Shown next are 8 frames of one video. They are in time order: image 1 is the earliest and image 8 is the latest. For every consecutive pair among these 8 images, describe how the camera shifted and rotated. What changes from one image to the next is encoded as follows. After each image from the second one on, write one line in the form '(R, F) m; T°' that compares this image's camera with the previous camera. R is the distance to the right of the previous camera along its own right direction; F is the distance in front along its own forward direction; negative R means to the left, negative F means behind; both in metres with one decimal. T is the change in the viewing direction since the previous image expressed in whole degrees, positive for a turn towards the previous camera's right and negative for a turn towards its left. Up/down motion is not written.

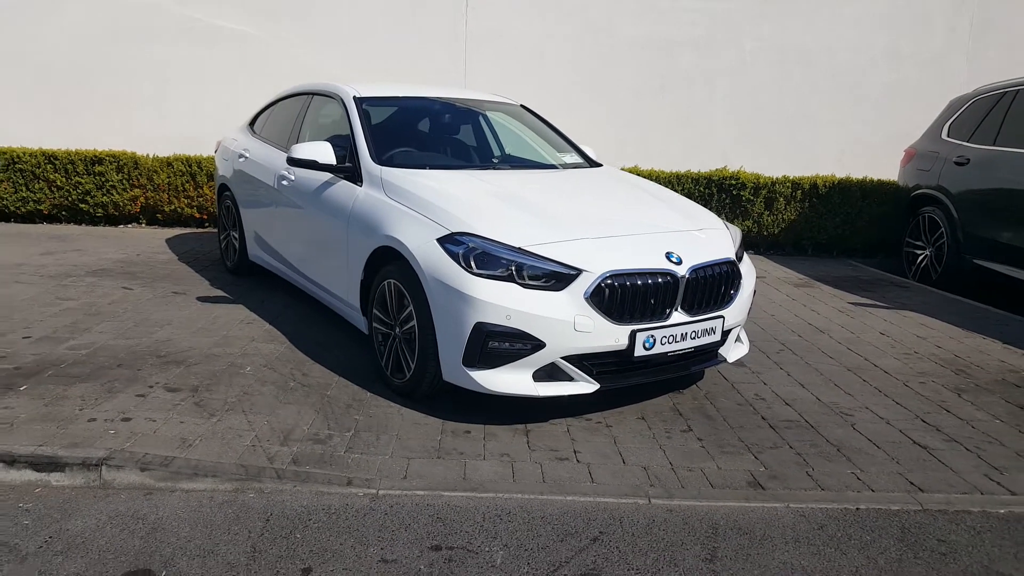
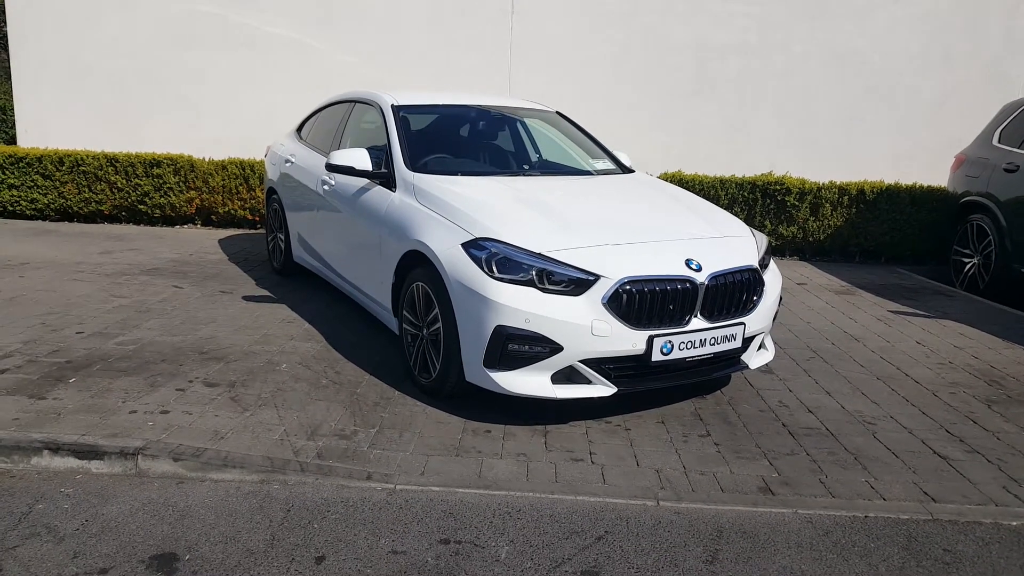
(+0.2, -0.1) m; -4°
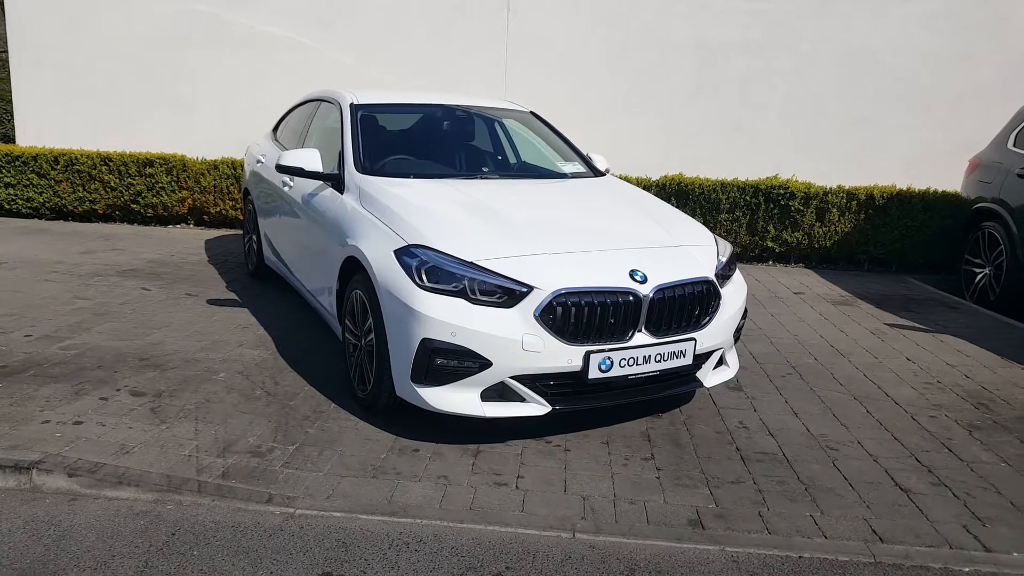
(+0.5, +0.2) m; -3°
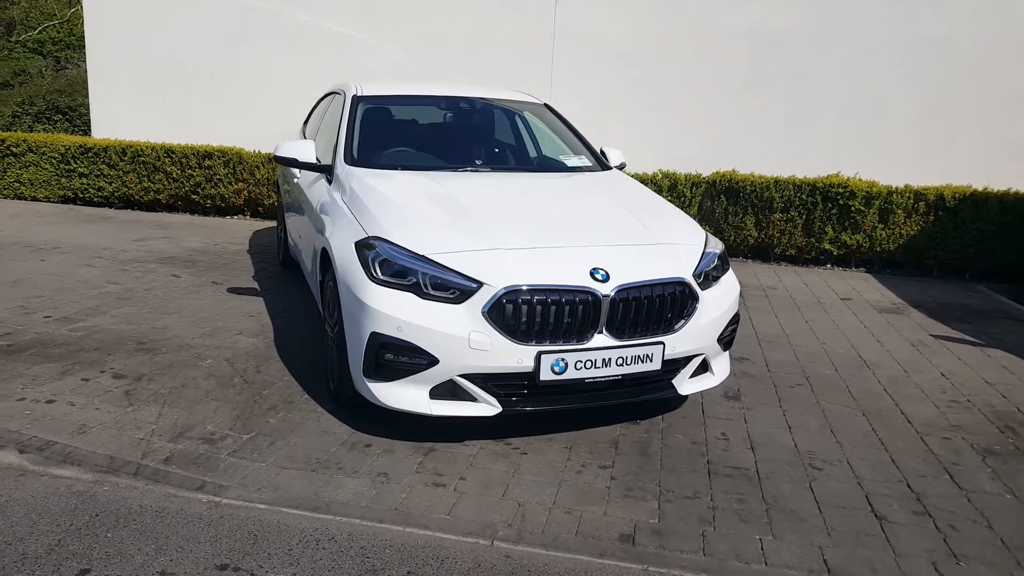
(+0.6, +0.2) m; -7°
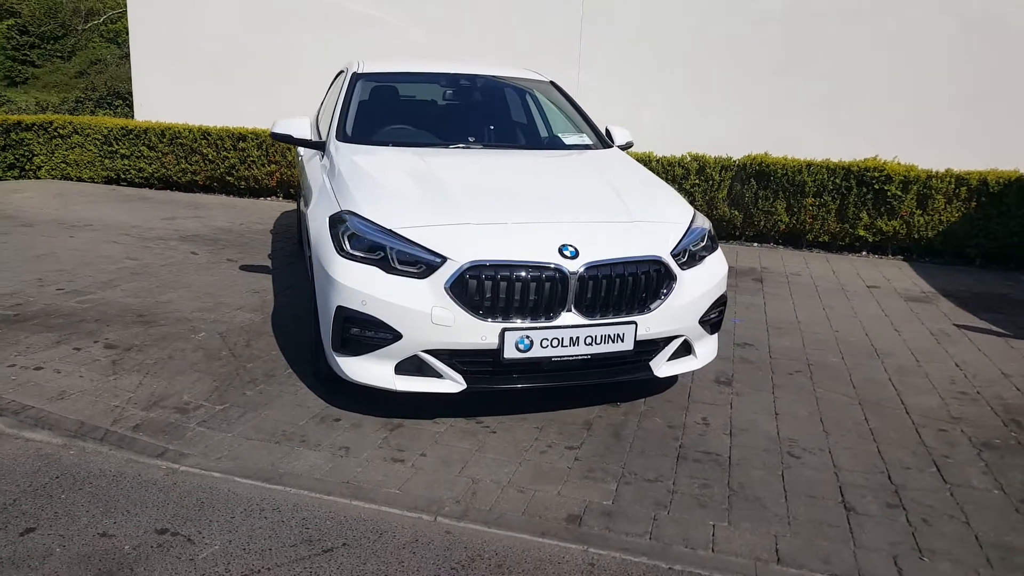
(+0.4, +0.1) m; -4°
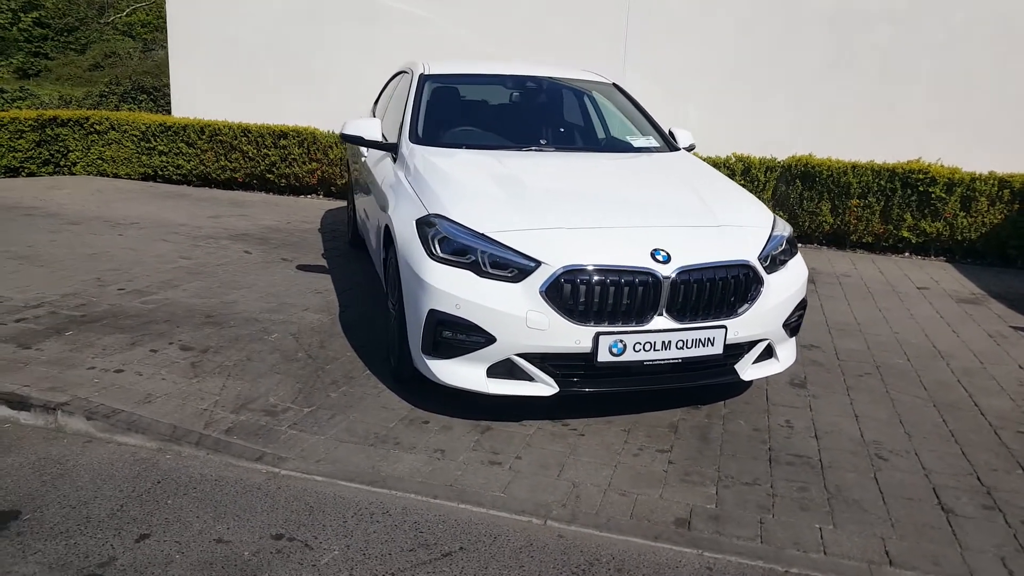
(-0.4, 0.0) m; 0°
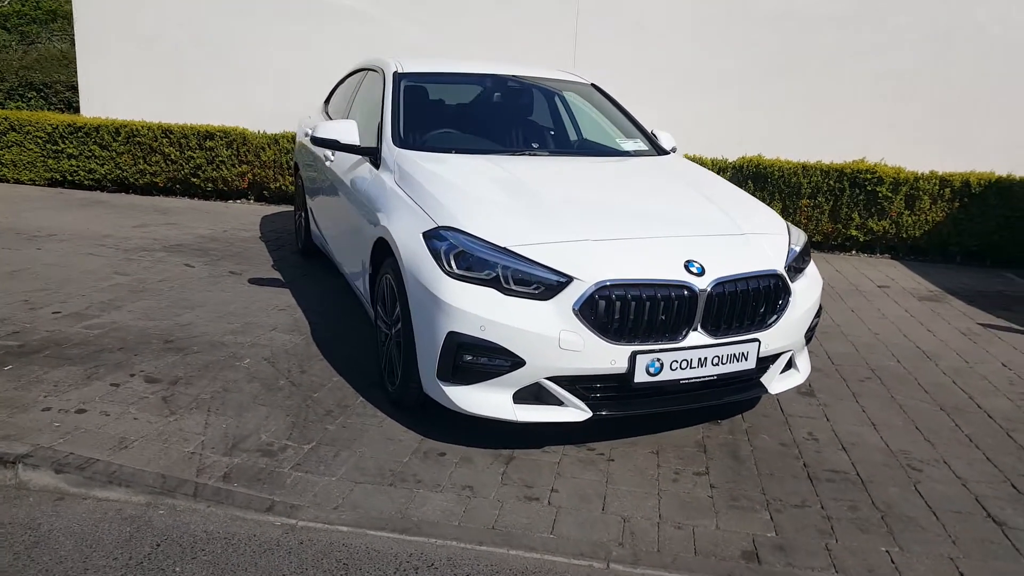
(-0.5, +0.3) m; +7°
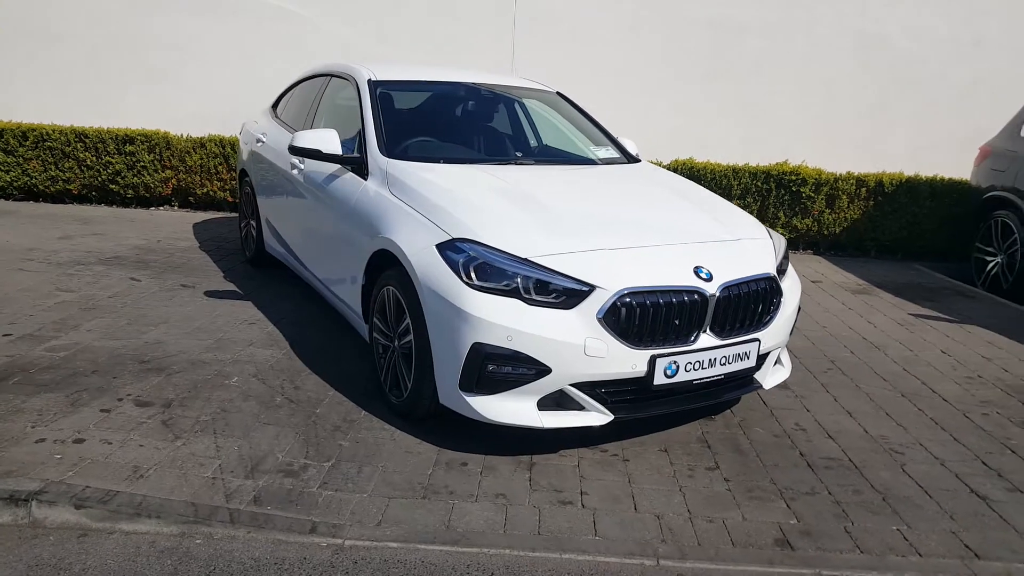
(-0.5, 0.0) m; +7°
